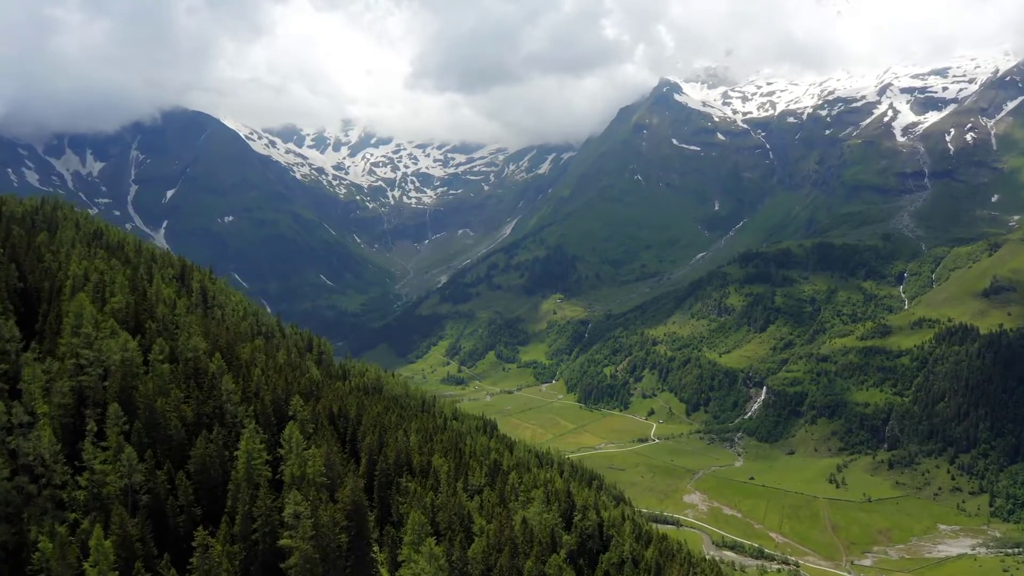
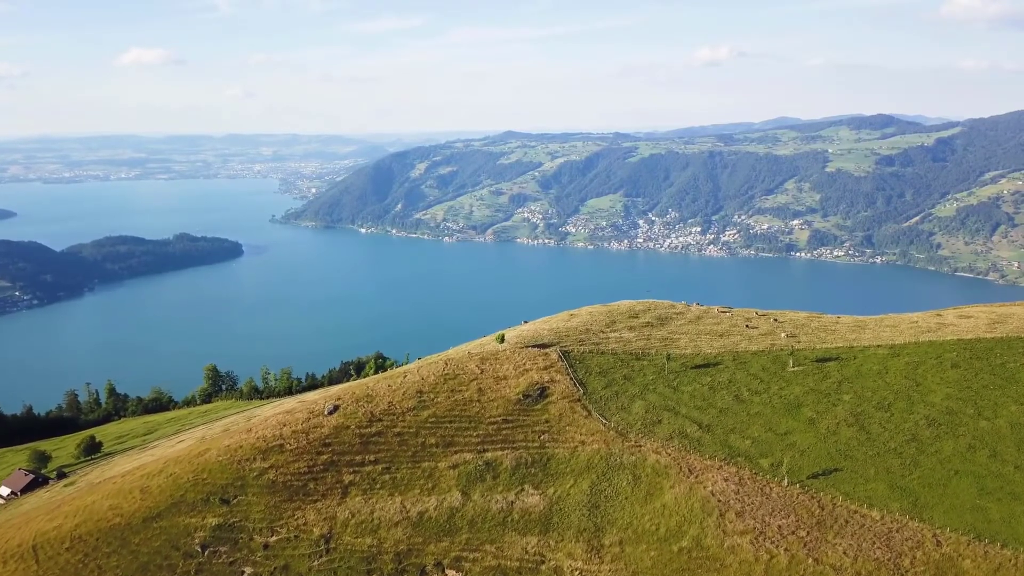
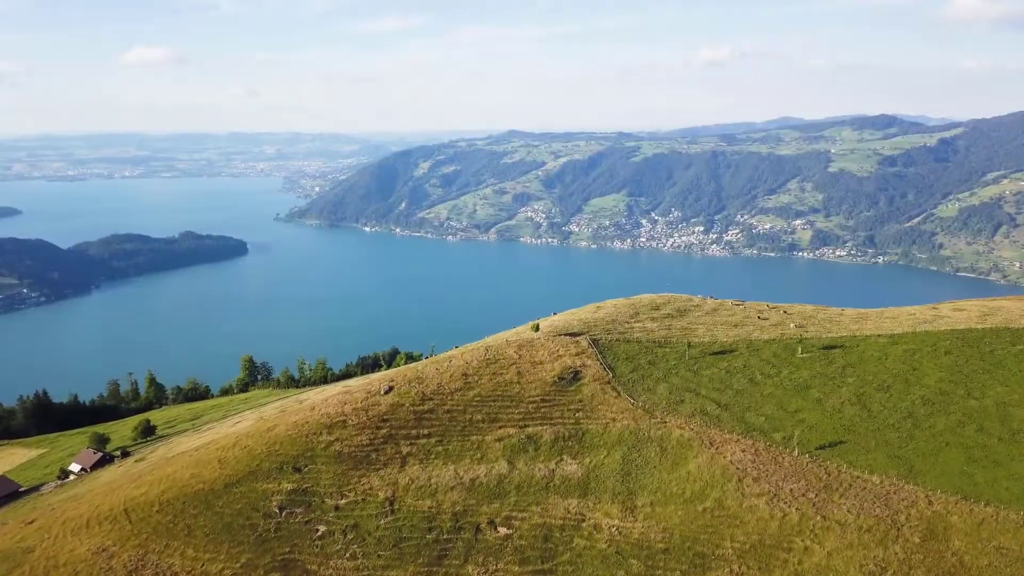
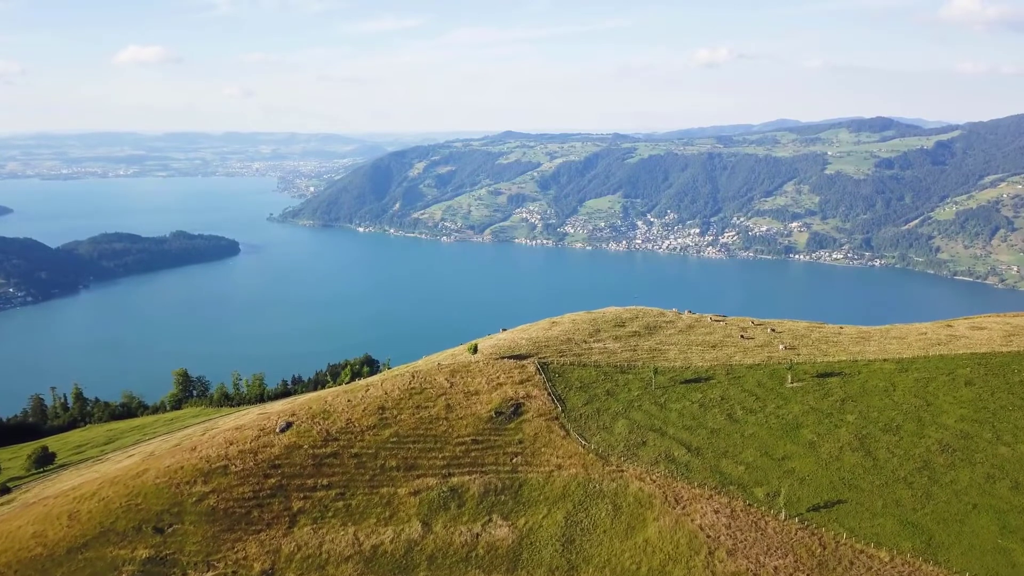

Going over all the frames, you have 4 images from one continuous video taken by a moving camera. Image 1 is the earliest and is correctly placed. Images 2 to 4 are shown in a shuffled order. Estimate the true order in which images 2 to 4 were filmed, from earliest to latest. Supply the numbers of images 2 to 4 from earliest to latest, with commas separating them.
3, 2, 4
